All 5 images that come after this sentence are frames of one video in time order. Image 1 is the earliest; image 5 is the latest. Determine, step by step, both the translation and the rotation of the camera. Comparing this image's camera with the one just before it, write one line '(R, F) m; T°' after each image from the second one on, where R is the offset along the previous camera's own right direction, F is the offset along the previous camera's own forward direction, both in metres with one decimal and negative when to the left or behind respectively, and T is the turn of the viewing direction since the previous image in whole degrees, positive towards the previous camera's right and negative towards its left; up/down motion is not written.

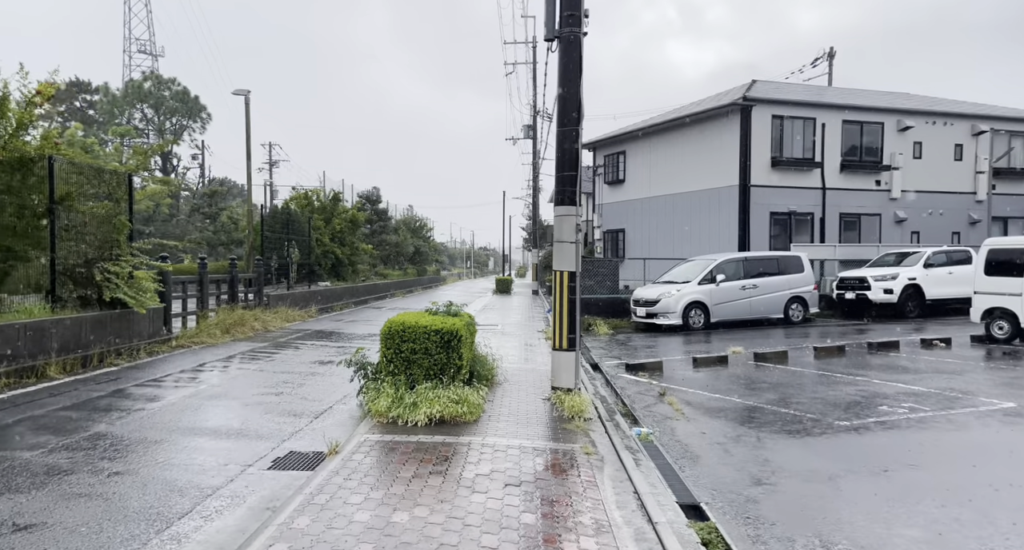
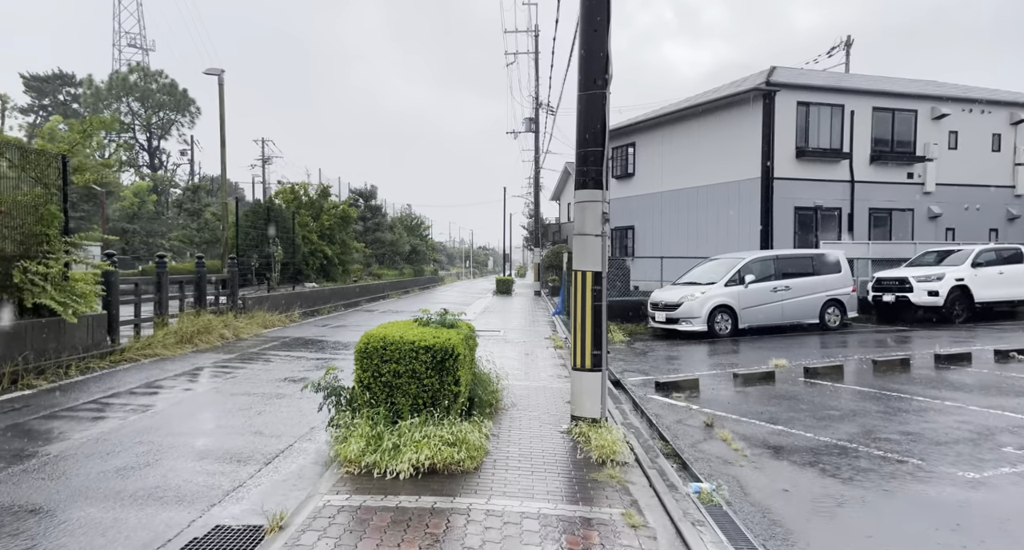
(-0.1, +1.5) m; 0°
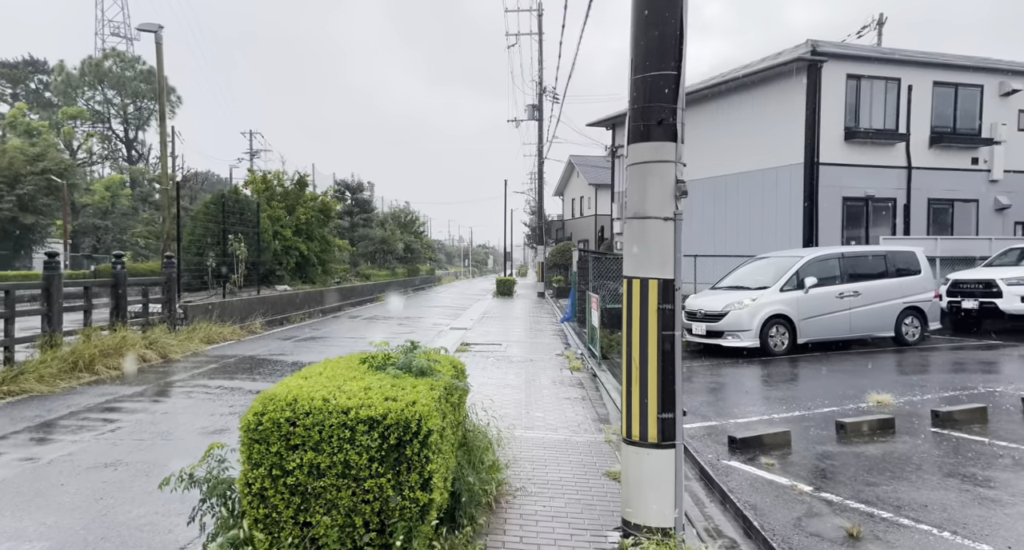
(-0.1, +2.4) m; 0°
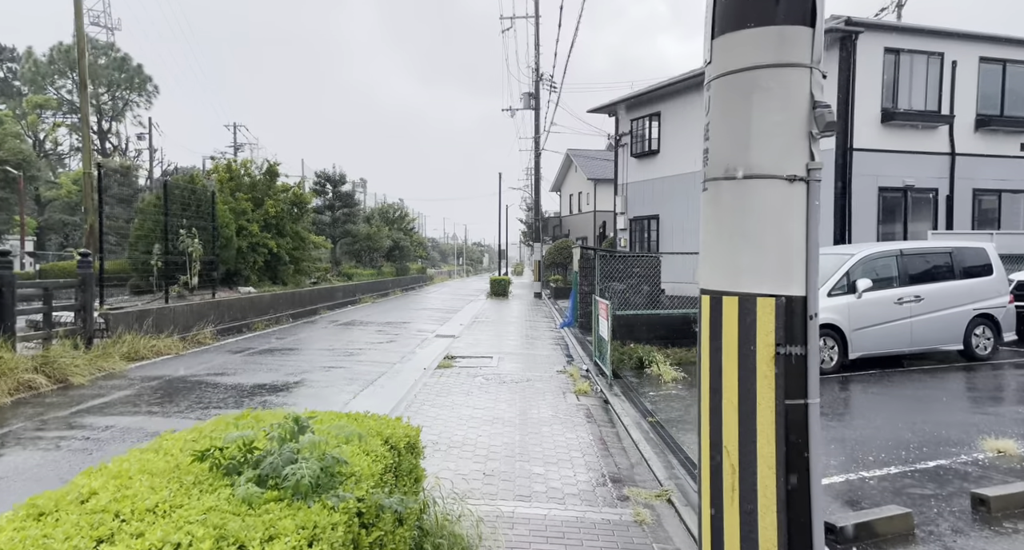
(+0.1, +1.7) m; 0°
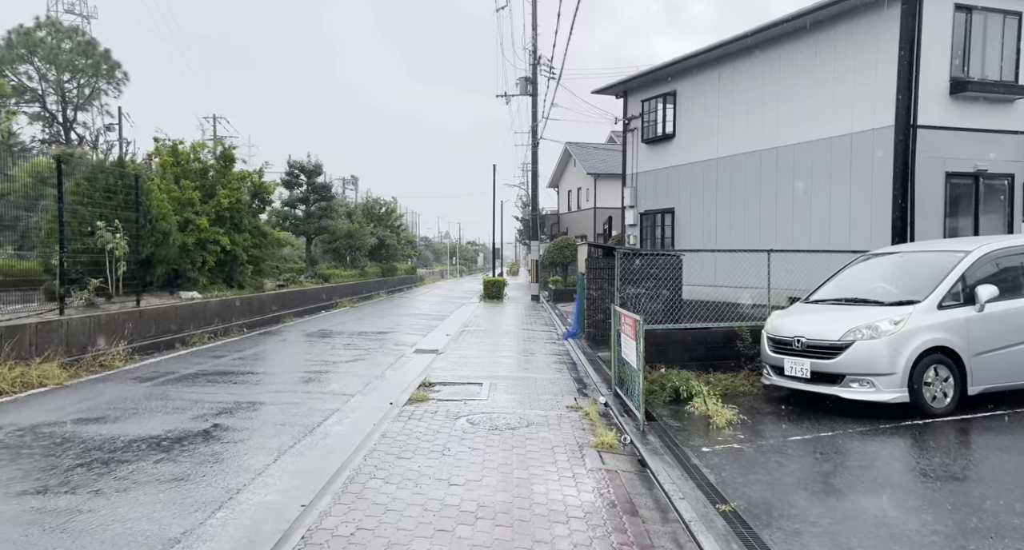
(0.0, +2.2) m; 0°
